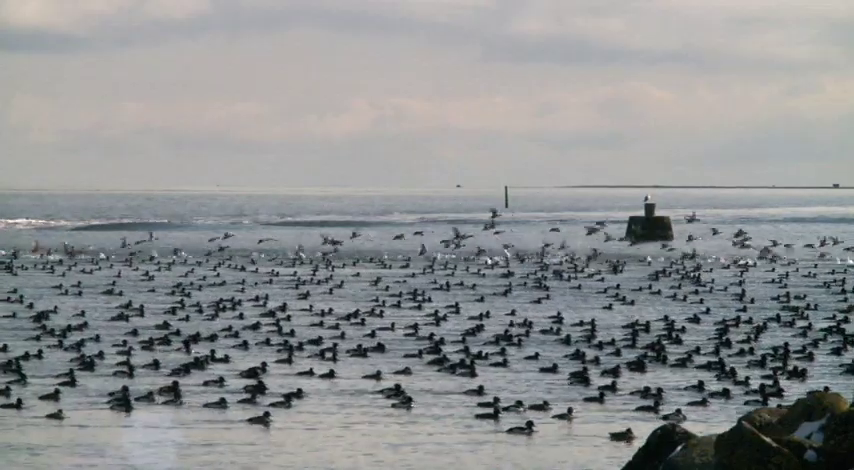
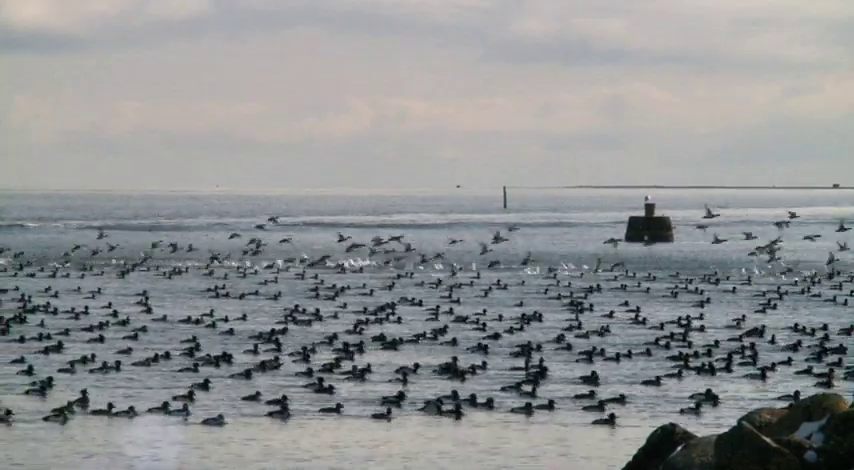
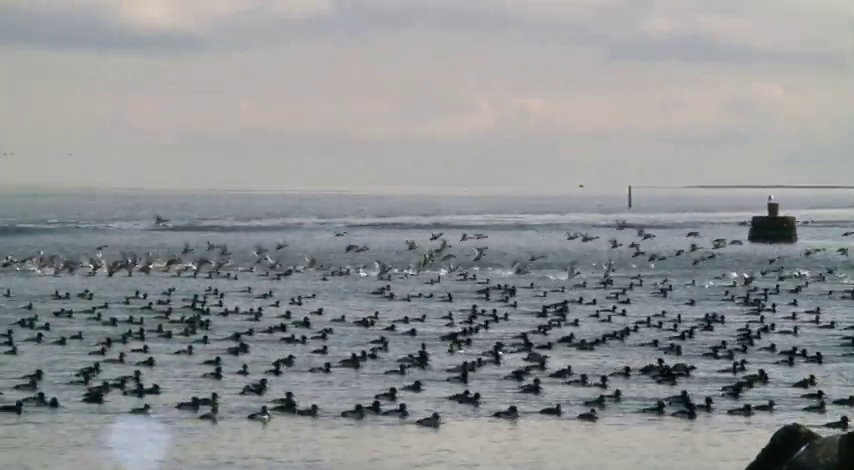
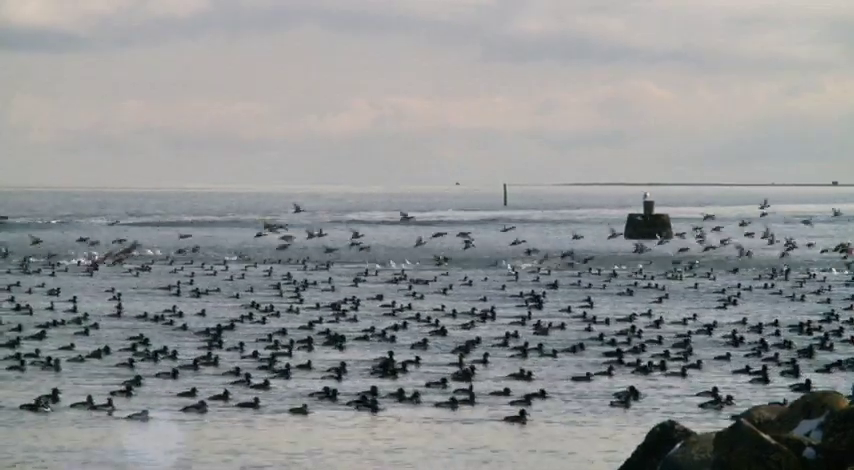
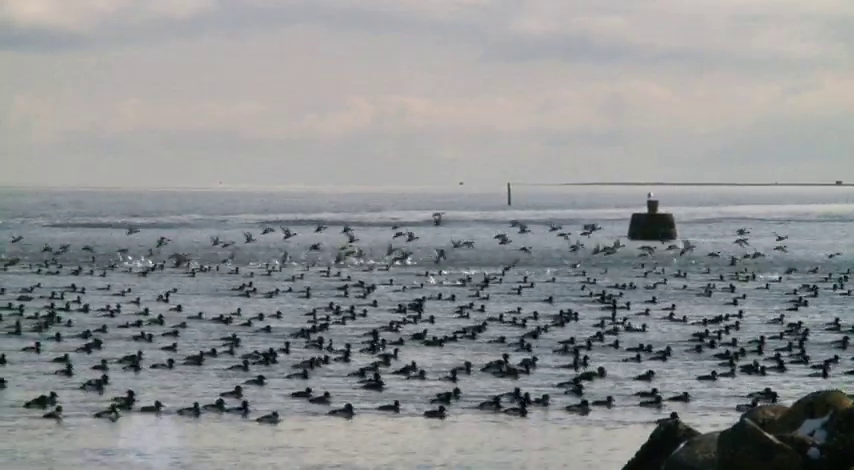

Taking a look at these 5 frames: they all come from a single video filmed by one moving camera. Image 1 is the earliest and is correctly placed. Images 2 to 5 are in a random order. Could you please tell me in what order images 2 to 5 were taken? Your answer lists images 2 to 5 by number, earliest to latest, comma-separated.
4, 2, 5, 3
